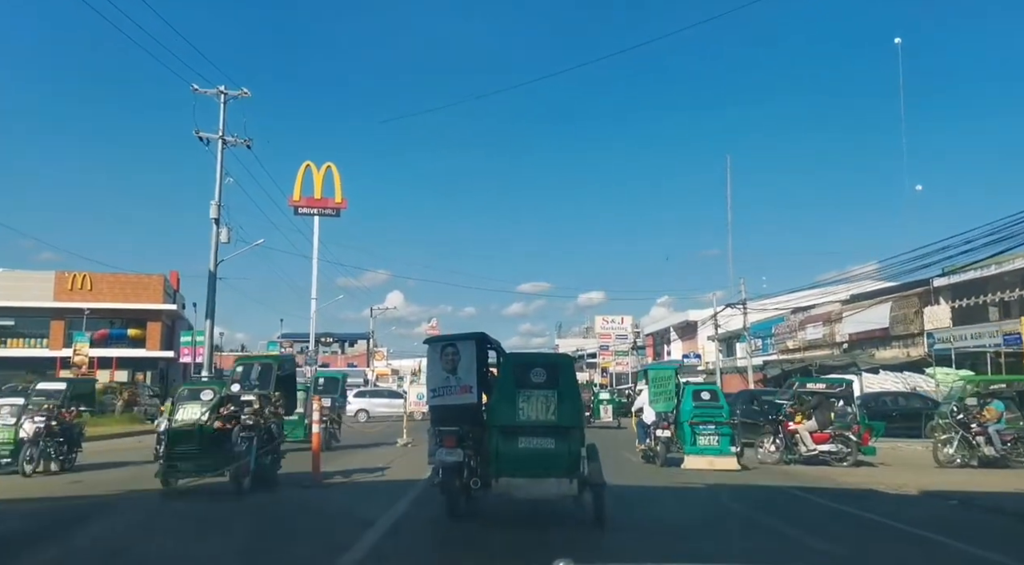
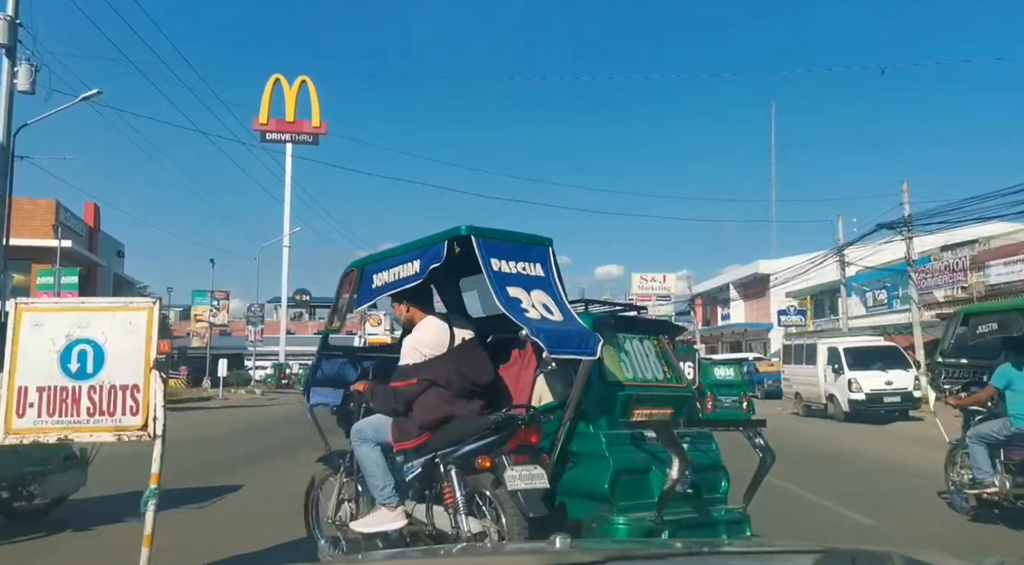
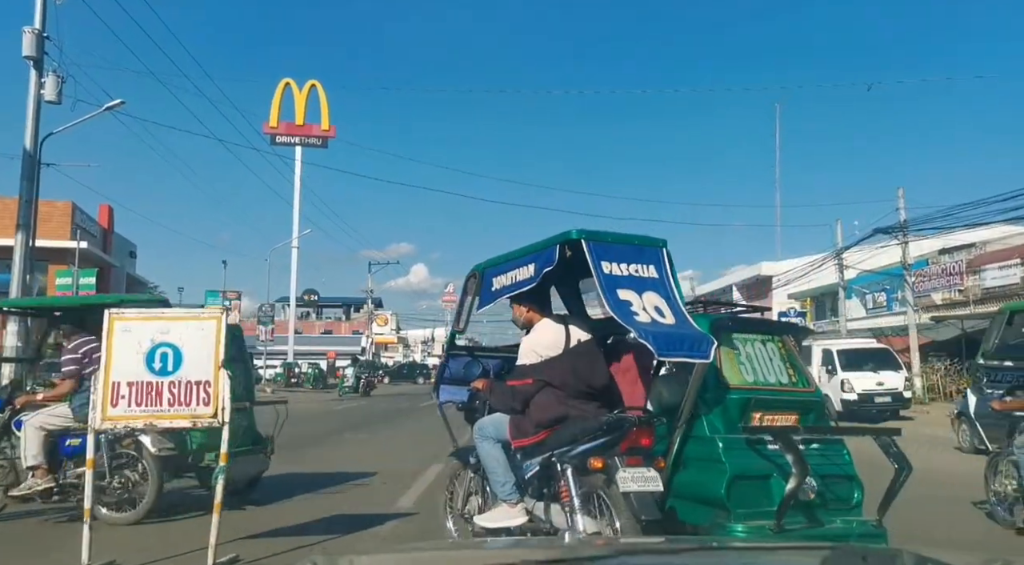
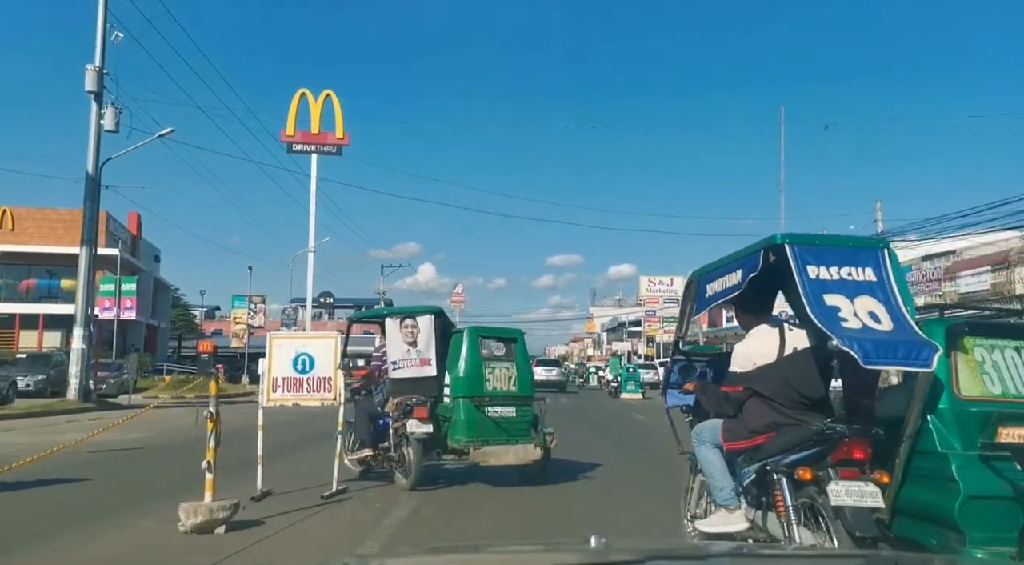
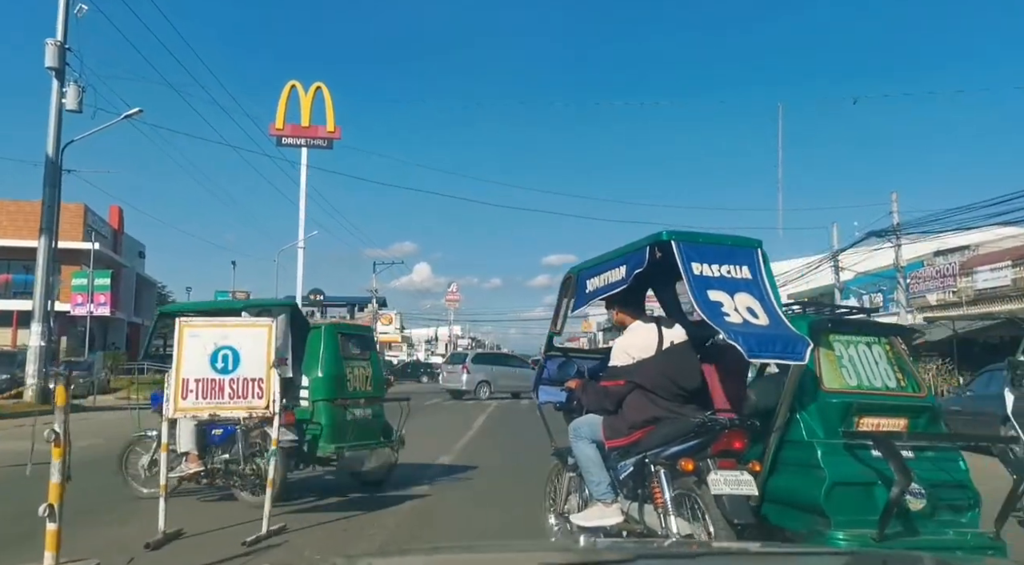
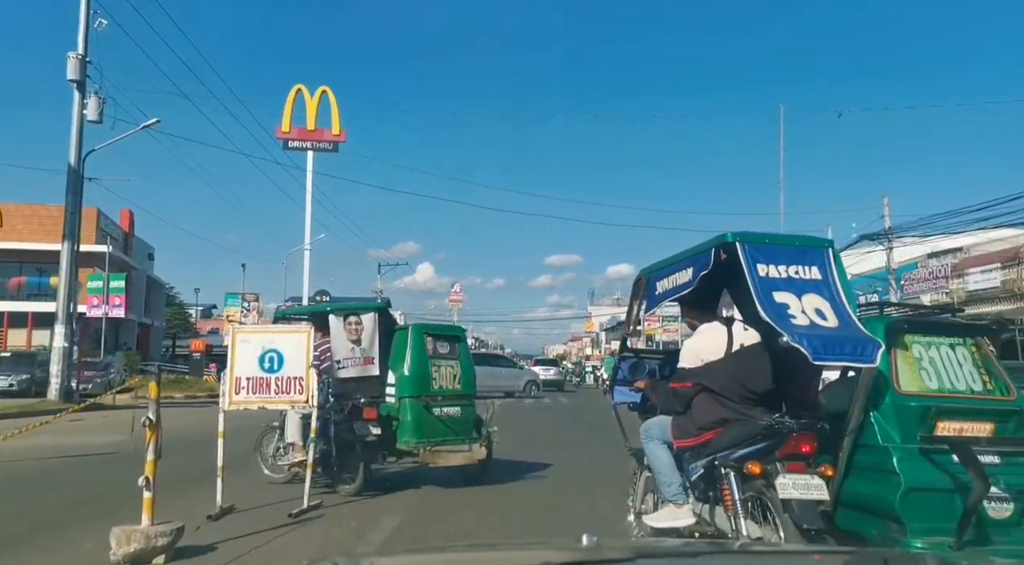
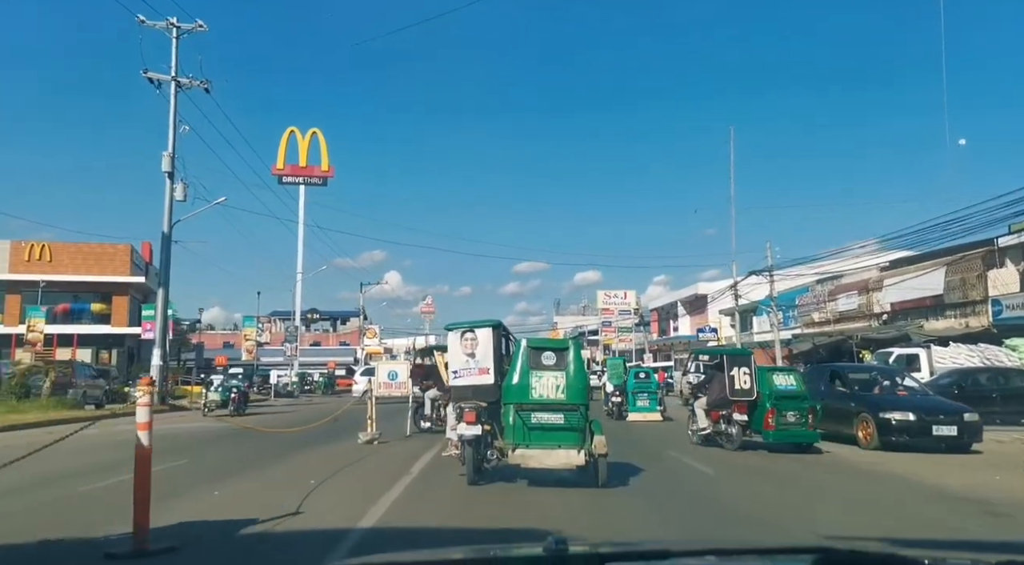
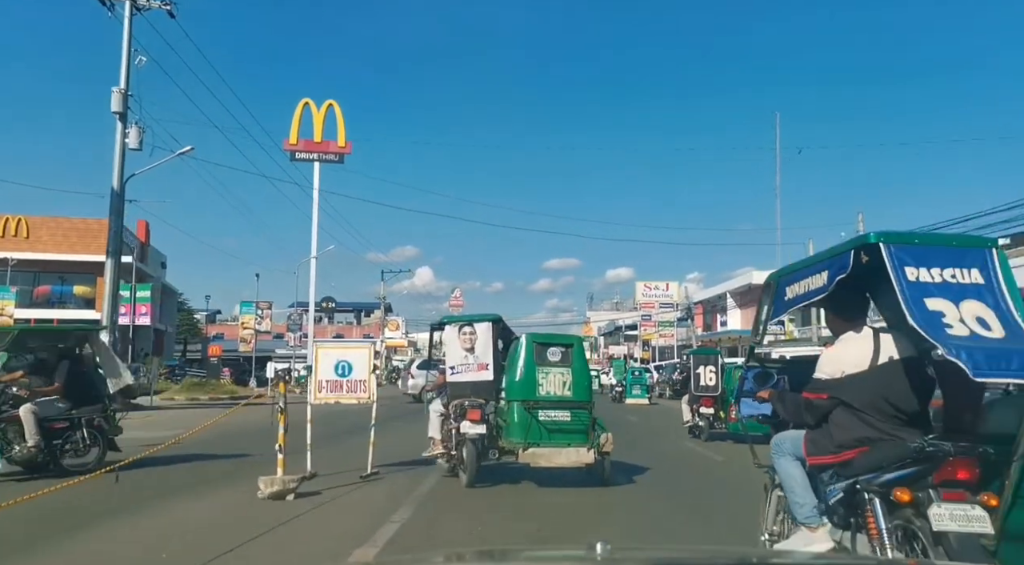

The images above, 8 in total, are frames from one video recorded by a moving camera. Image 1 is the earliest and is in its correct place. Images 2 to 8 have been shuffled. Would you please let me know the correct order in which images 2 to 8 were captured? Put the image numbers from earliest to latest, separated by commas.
7, 8, 4, 6, 5, 3, 2
